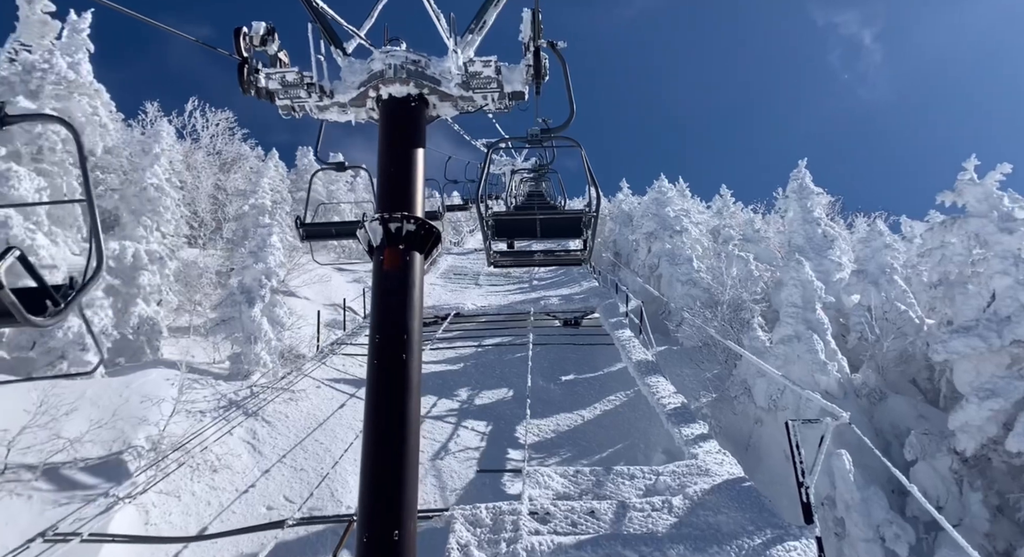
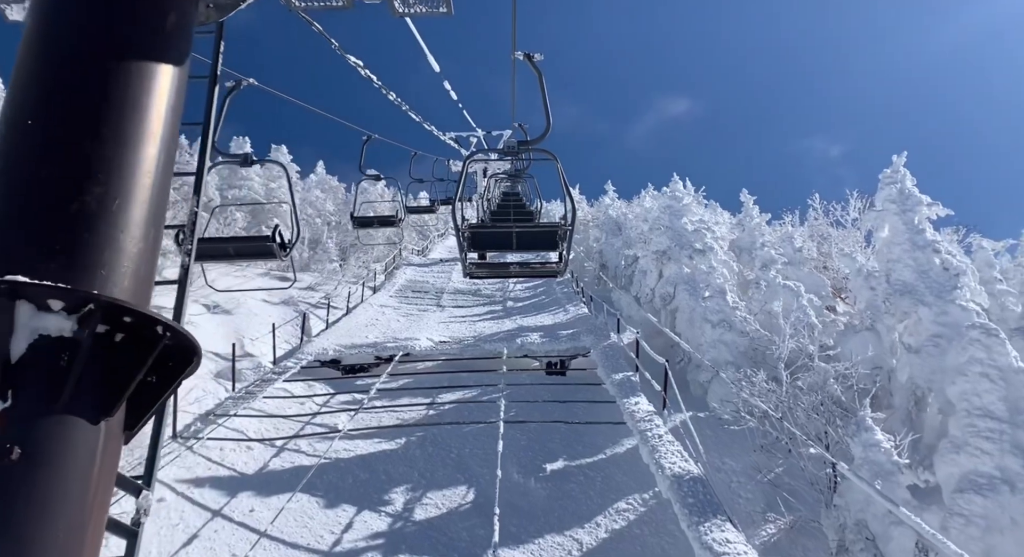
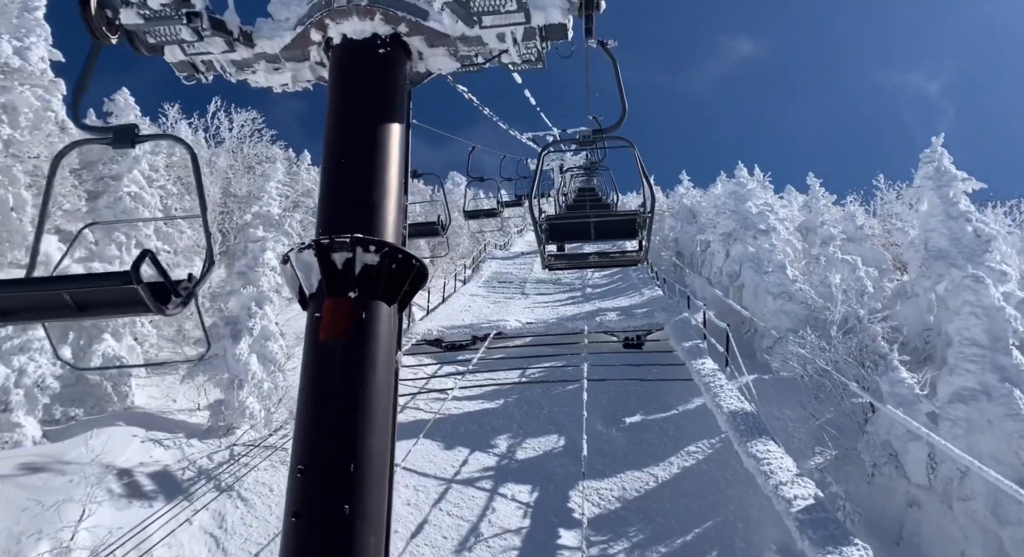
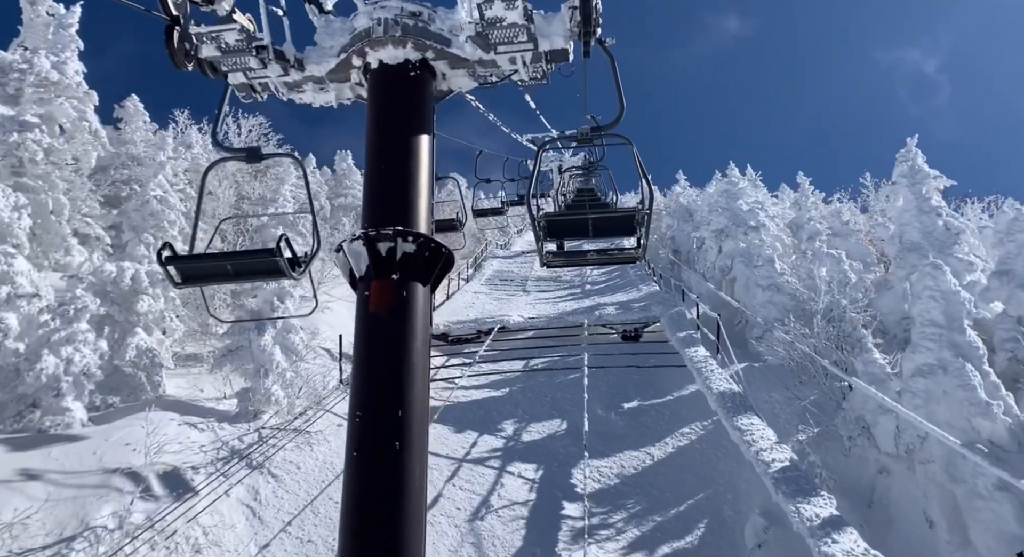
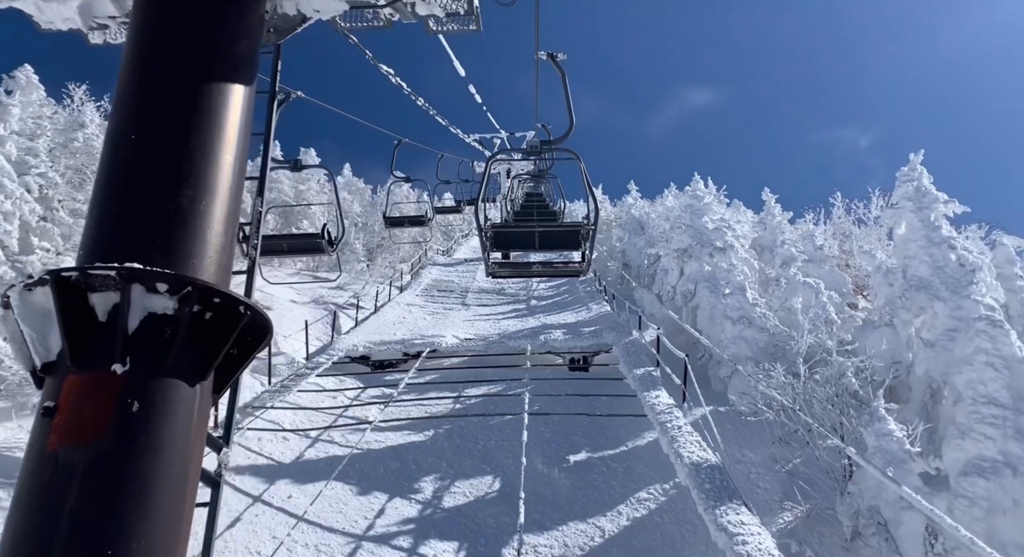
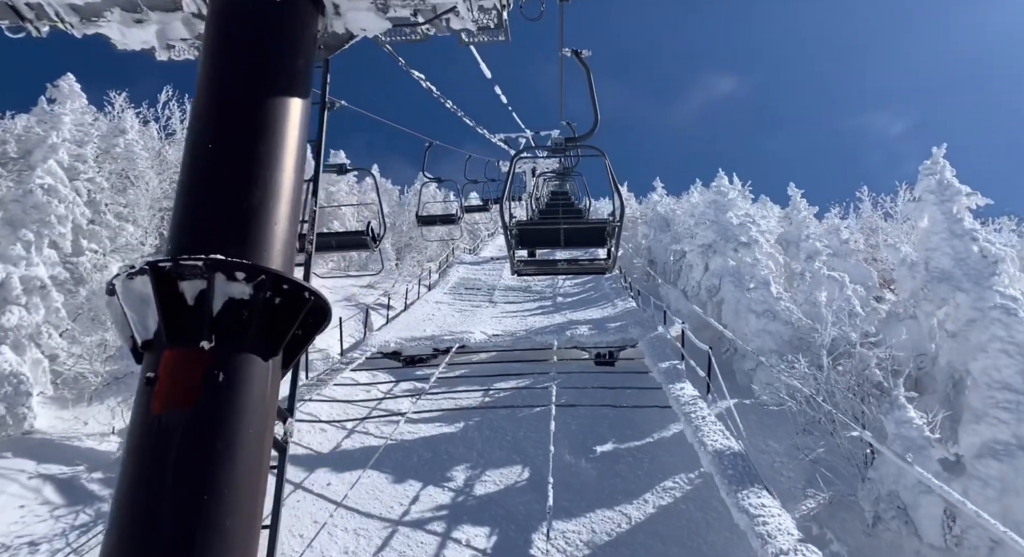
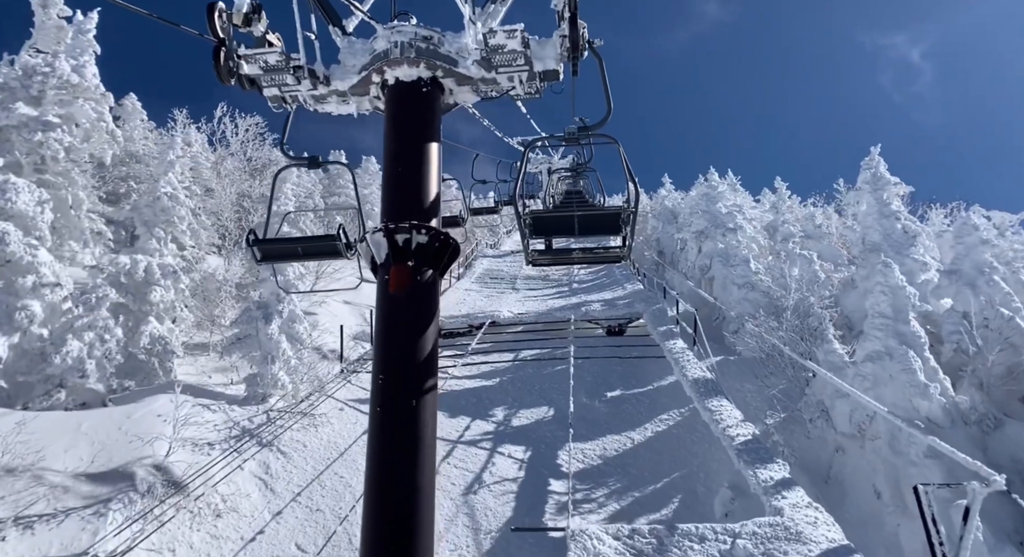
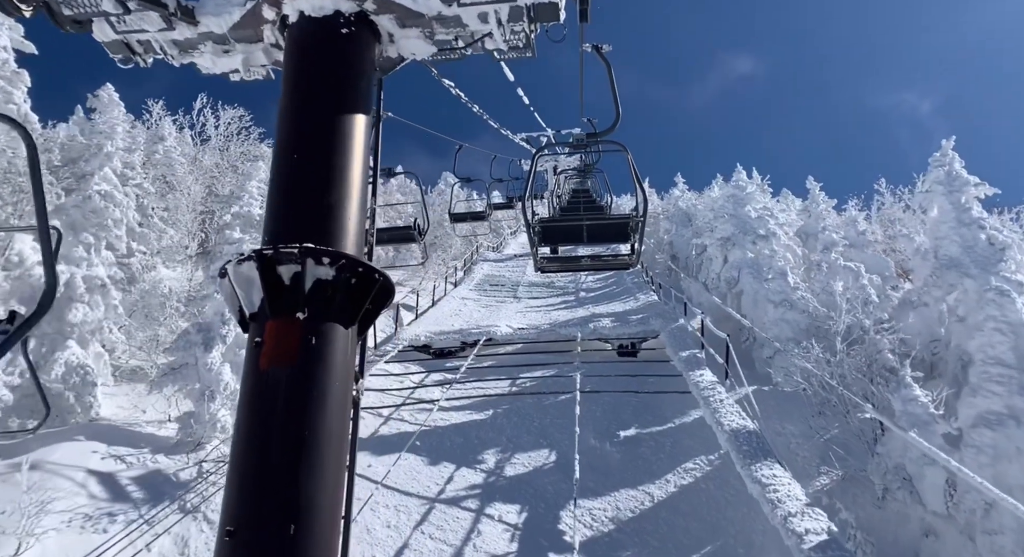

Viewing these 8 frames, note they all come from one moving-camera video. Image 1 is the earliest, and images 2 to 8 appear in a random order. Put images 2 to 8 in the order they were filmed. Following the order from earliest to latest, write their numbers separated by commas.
7, 4, 3, 8, 6, 5, 2
